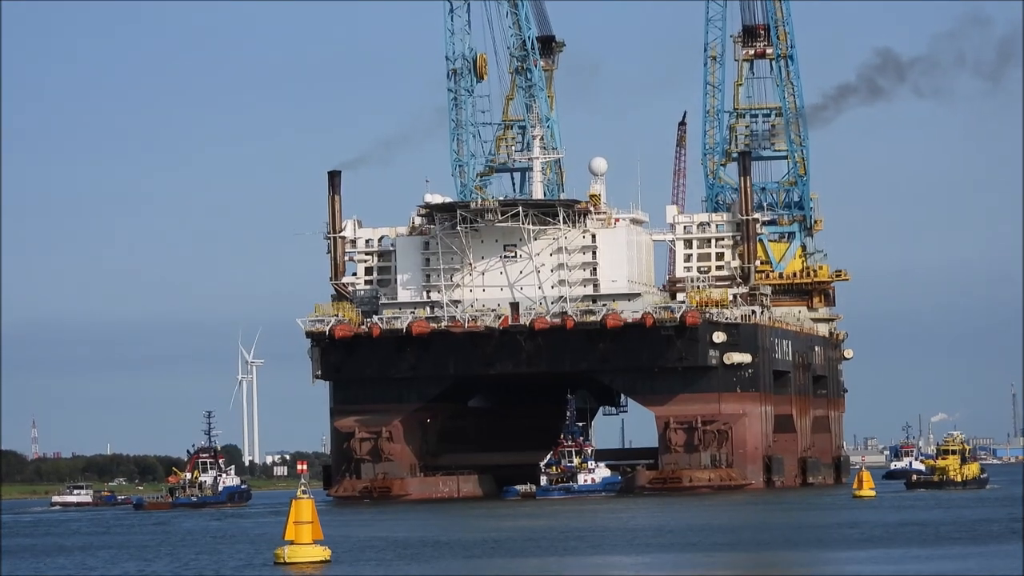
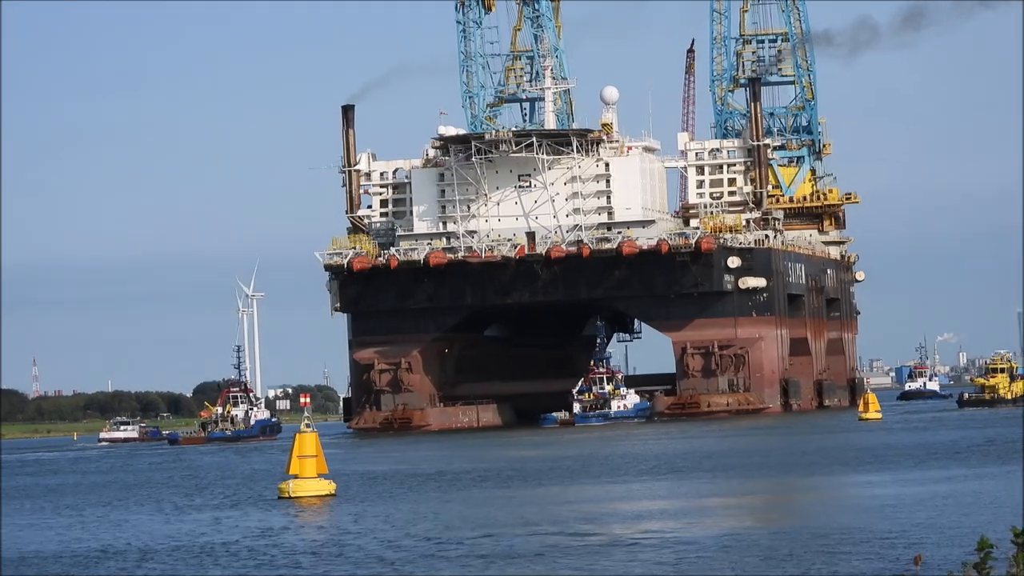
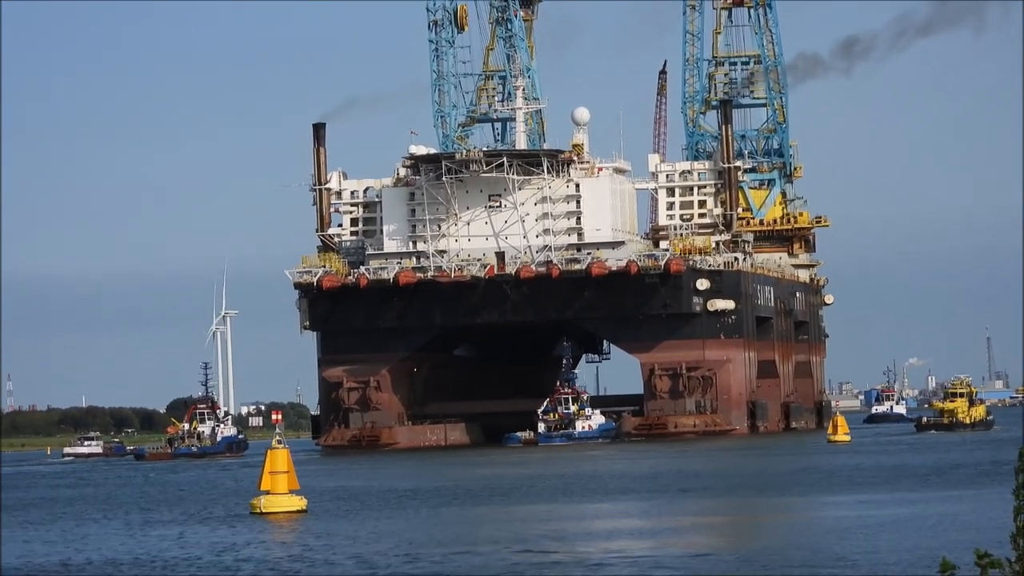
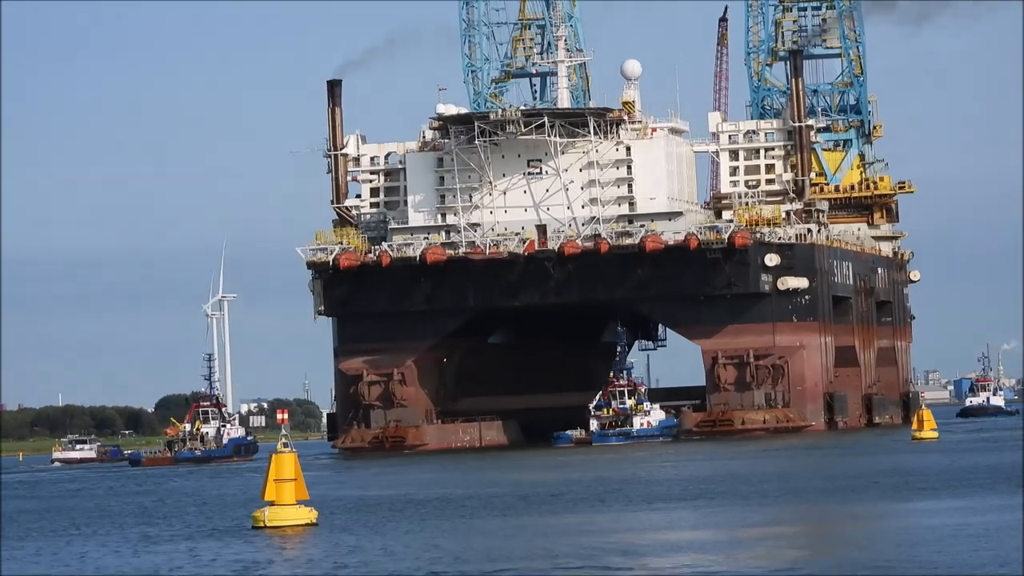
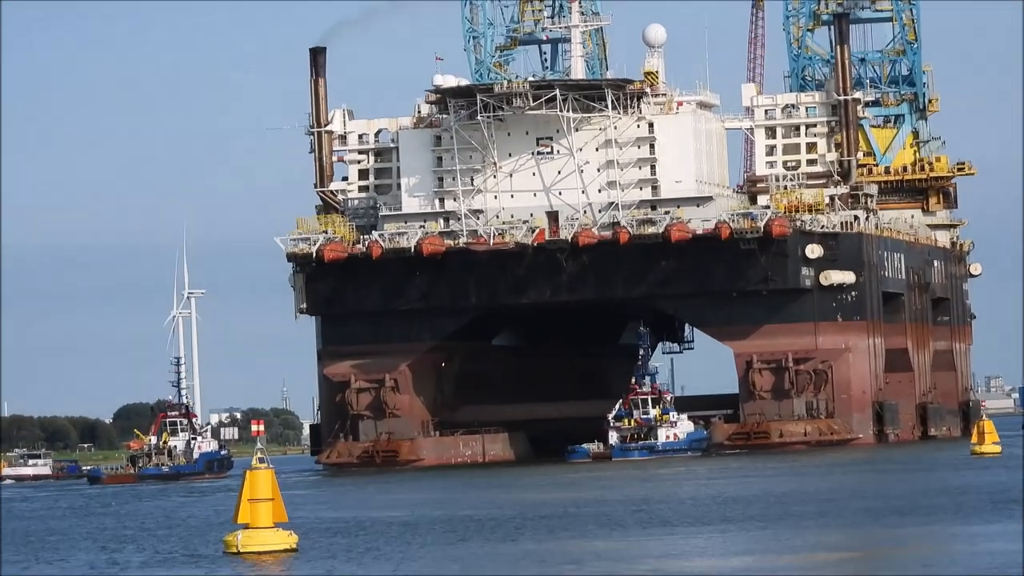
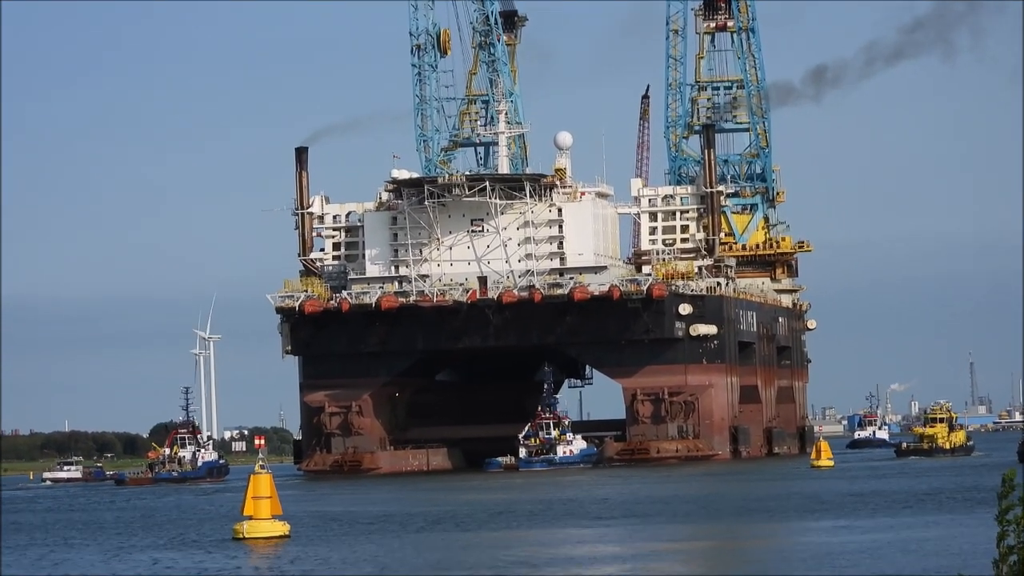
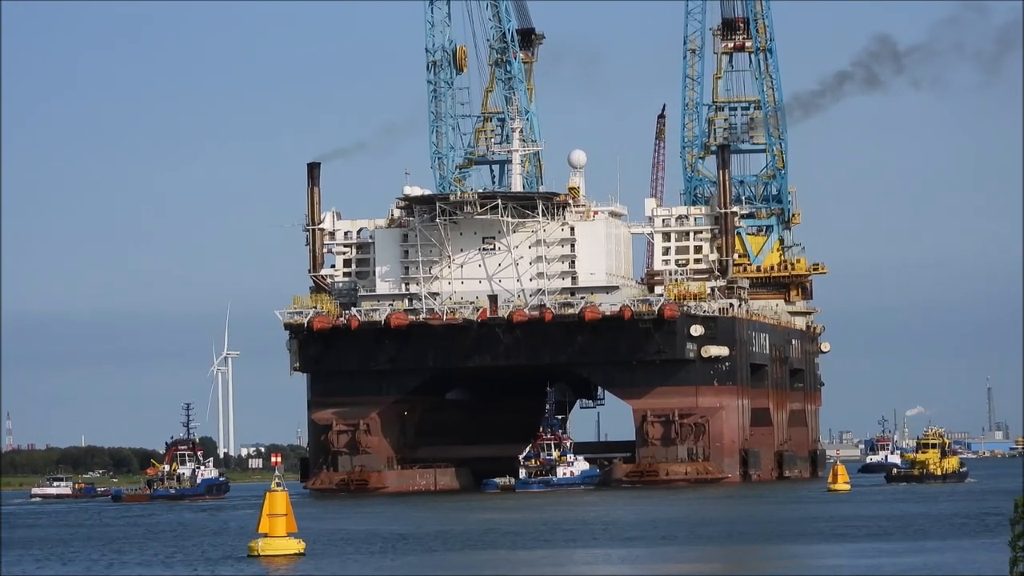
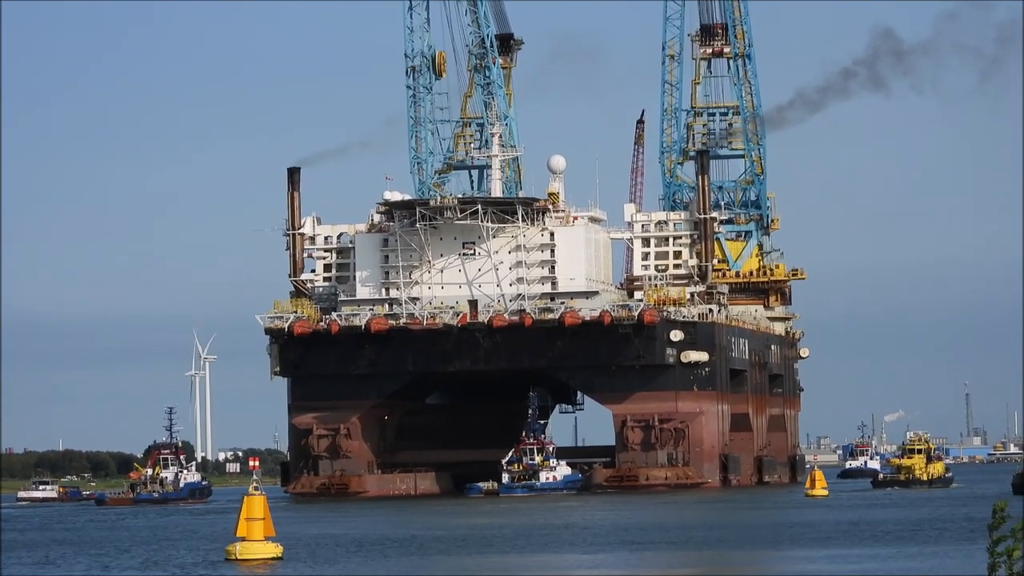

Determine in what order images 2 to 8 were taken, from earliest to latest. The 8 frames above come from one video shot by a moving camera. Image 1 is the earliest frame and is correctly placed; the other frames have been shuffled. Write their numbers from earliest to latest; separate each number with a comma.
7, 8, 6, 3, 2, 4, 5
